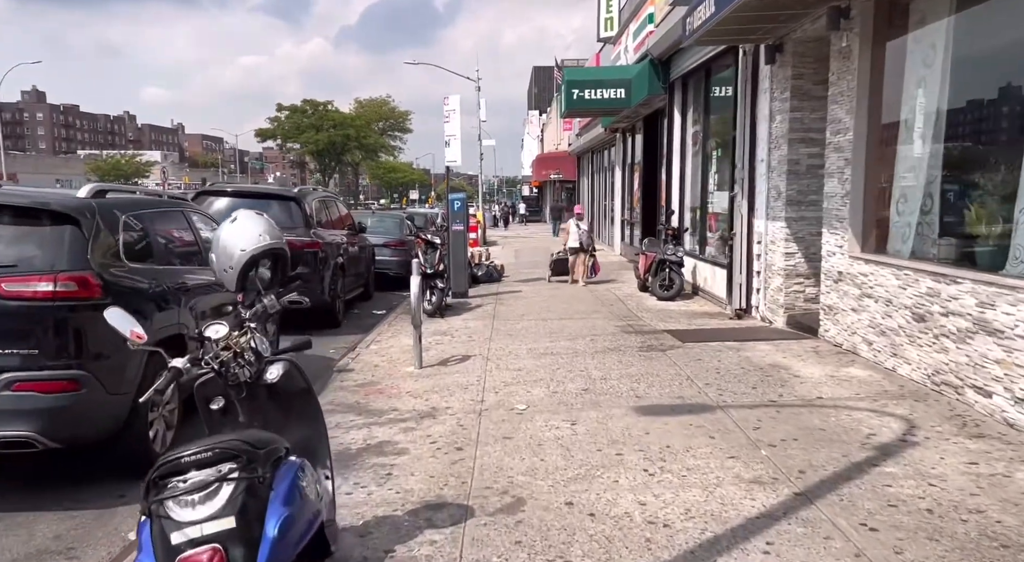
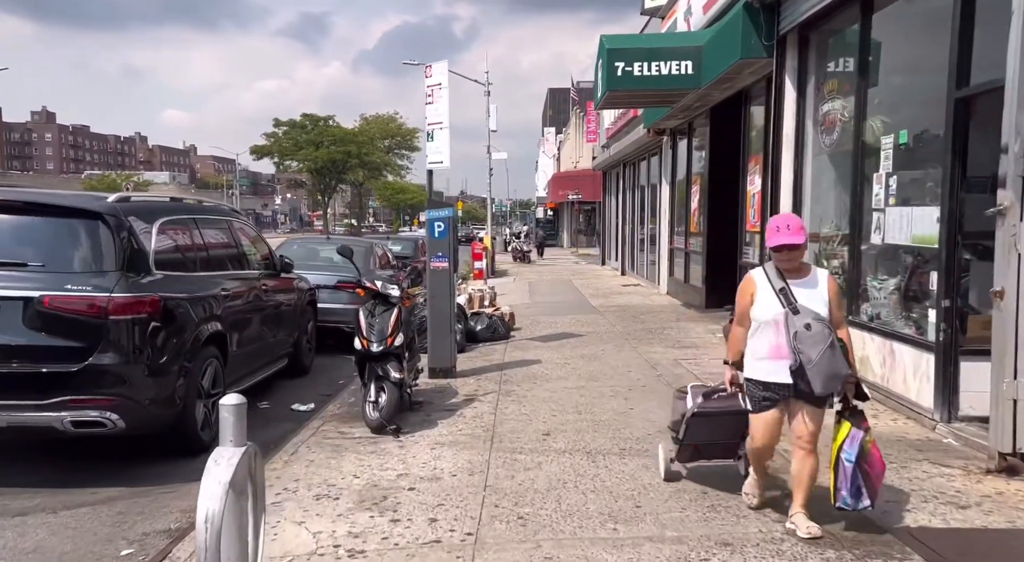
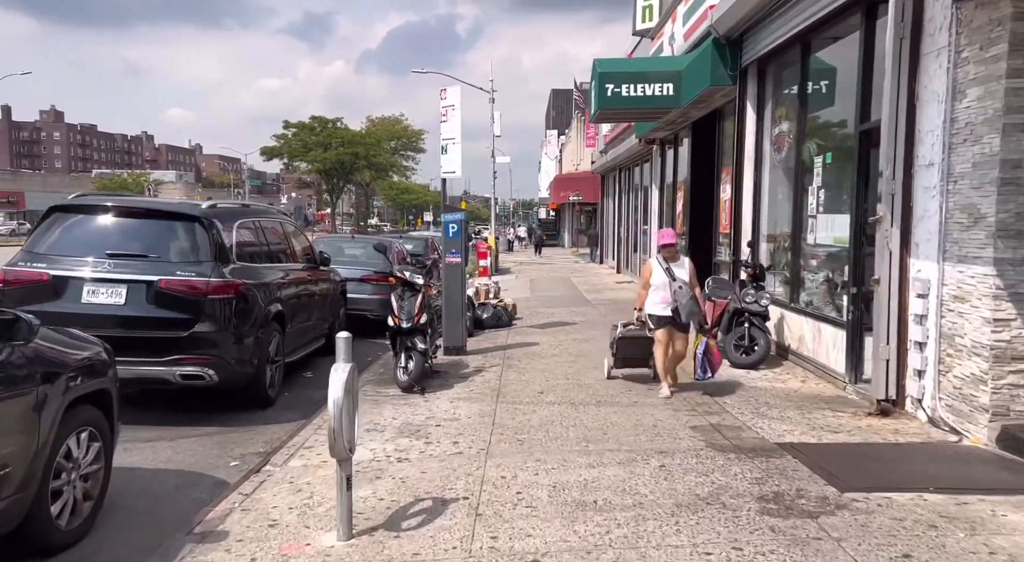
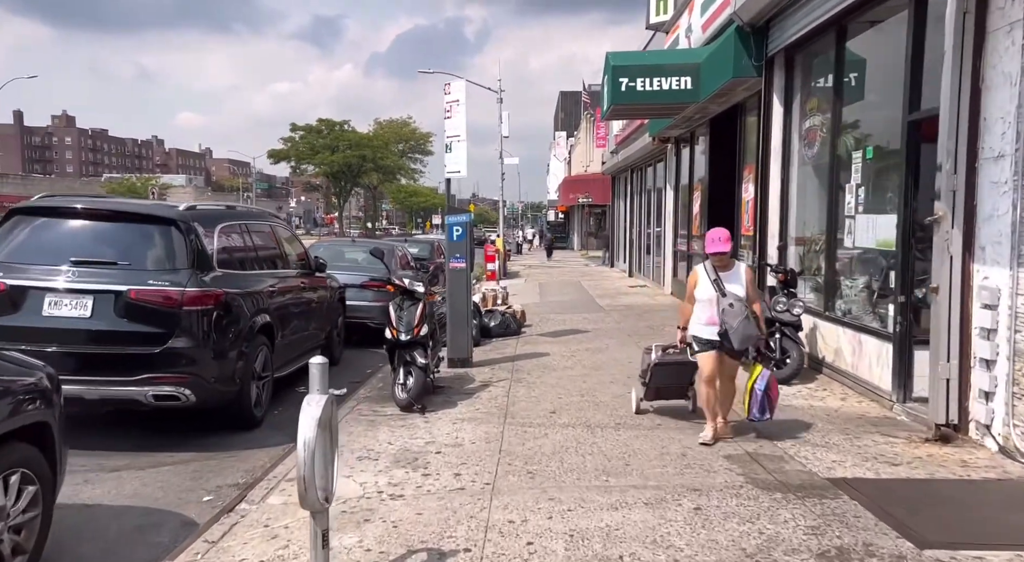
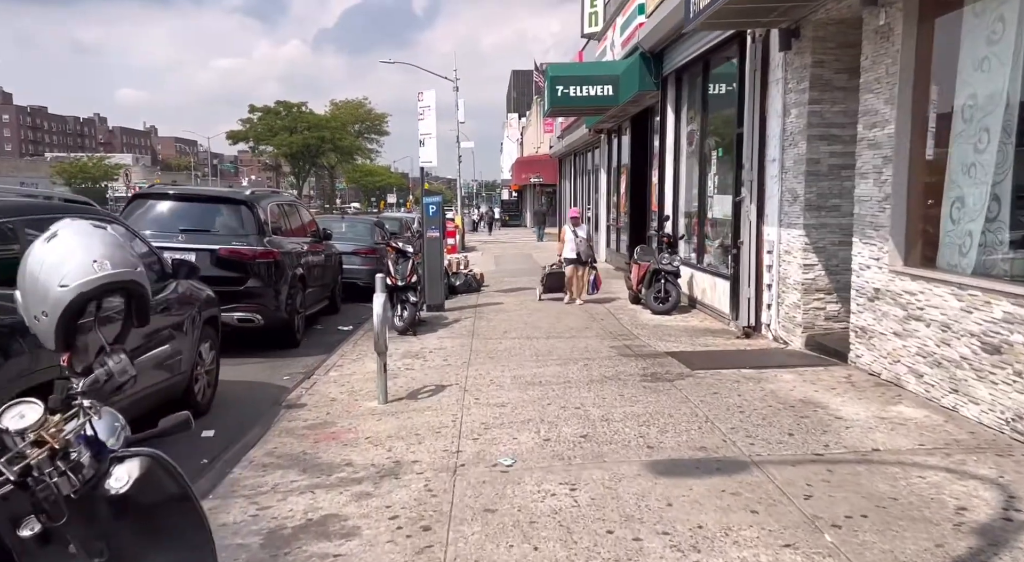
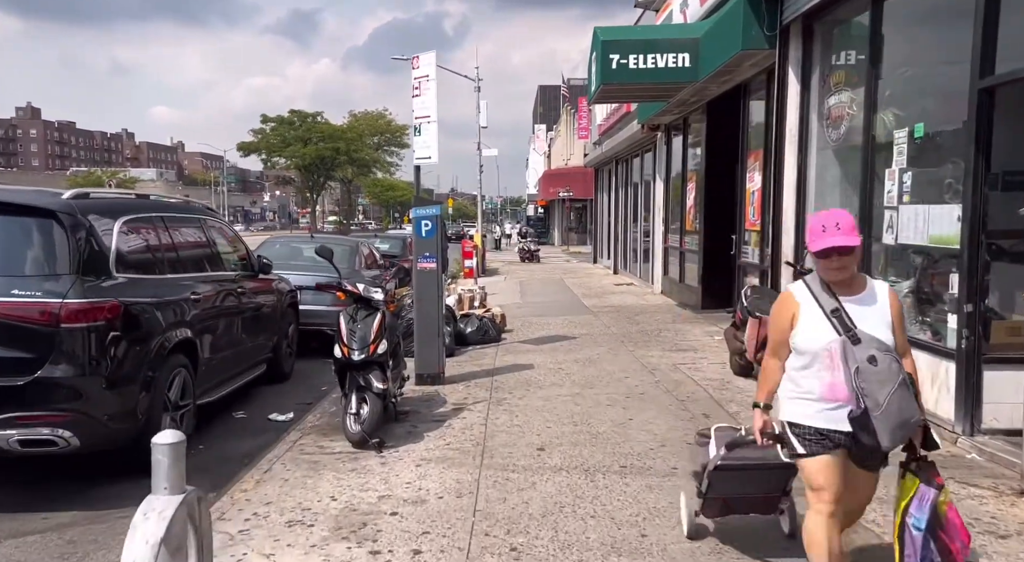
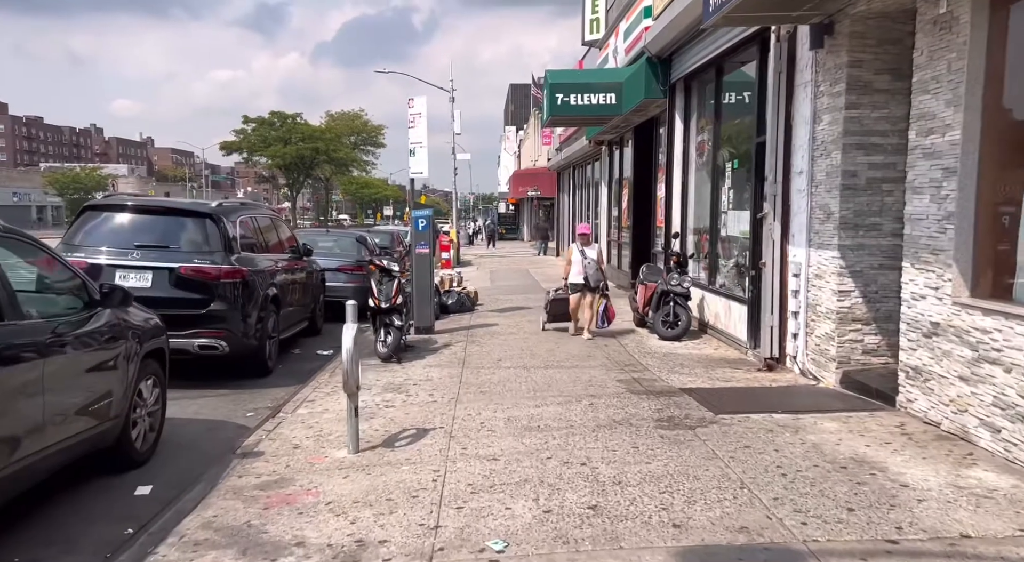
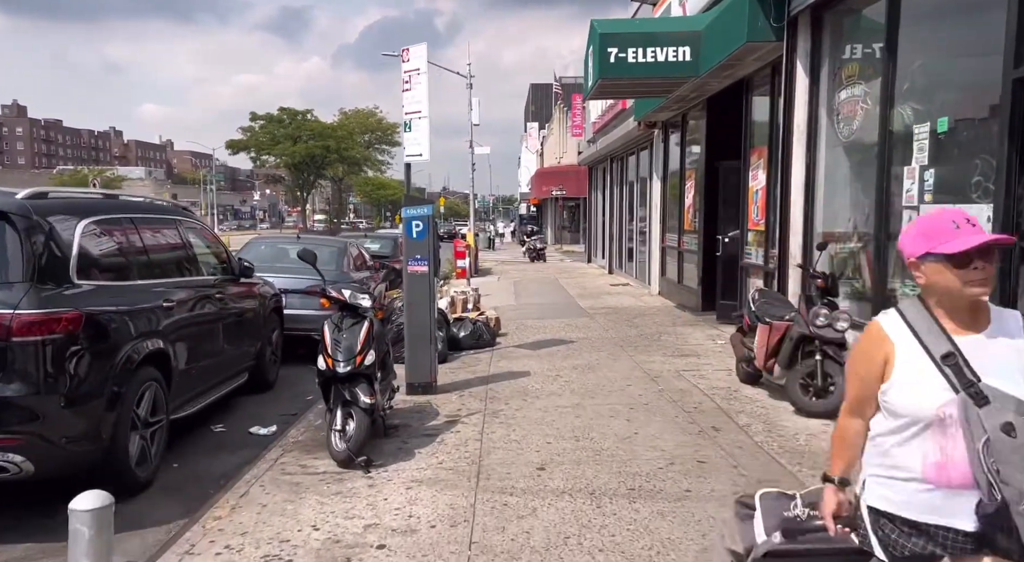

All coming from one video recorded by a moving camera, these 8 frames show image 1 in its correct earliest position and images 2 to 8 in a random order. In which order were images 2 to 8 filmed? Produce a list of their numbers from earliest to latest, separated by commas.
5, 7, 3, 4, 2, 6, 8
